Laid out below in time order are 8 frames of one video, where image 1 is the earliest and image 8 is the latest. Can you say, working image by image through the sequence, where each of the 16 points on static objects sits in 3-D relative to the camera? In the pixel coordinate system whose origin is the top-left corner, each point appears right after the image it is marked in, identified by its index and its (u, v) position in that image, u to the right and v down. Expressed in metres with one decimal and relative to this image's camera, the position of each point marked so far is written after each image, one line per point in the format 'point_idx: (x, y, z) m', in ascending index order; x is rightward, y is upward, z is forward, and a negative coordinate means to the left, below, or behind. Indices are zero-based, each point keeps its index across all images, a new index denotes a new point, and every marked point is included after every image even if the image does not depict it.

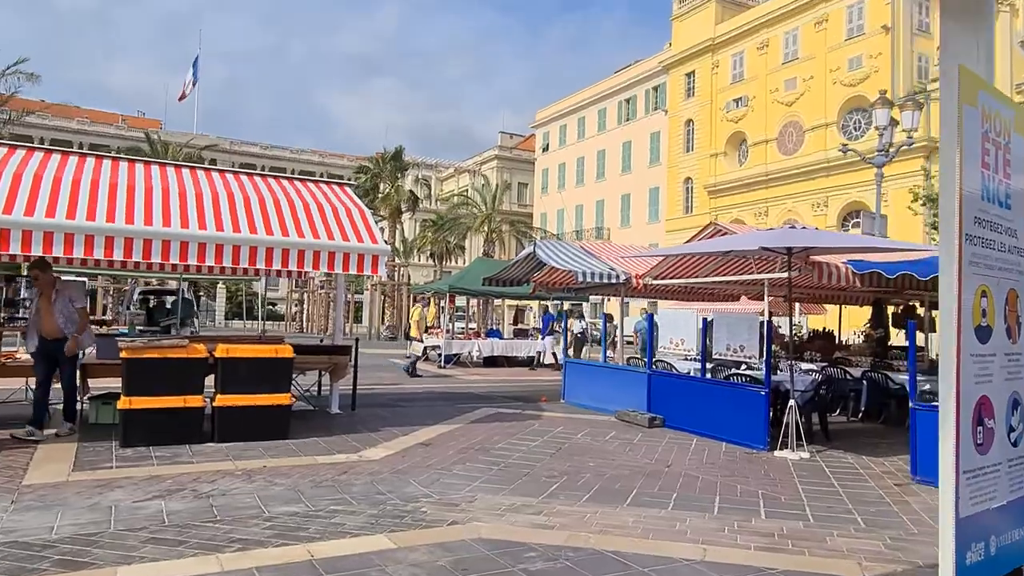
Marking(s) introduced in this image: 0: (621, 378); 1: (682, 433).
0: (+1.6, -1.4, +10.9) m
1: (+2.2, -1.9, +9.5) m
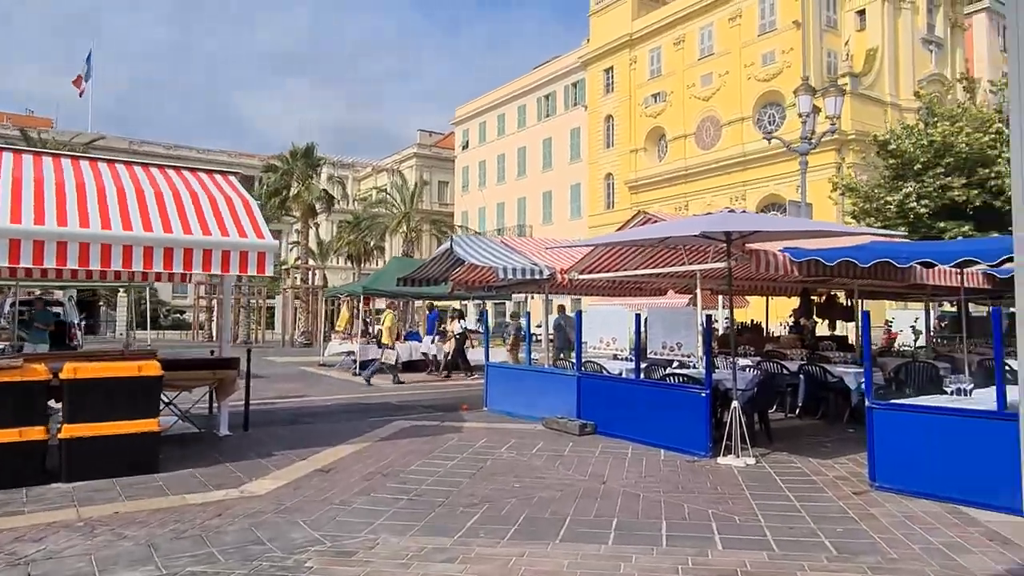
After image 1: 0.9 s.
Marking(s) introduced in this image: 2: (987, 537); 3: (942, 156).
0: (+0.5, -1.3, +10.0) m
1: (+1.2, -1.8, +8.7) m
2: (+3.1, -1.6, +4.8) m
3: (+10.4, +3.2, +17.8) m
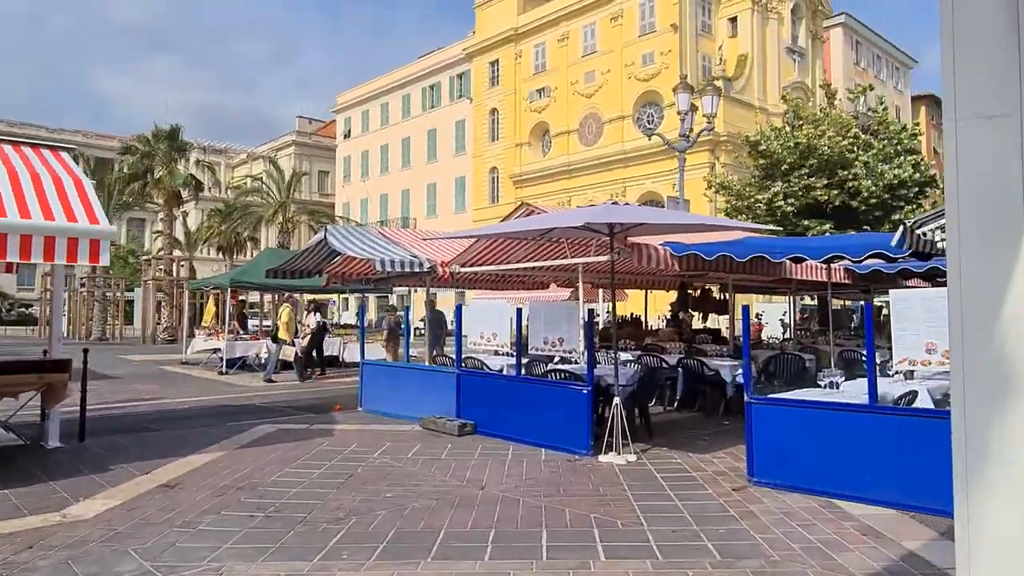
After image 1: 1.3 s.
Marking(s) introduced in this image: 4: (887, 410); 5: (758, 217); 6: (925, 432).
0: (-1.1, -1.2, +9.5) m
1: (-0.2, -1.7, +8.3) m
2: (+2.3, -1.6, +4.8) m
3: (+7.5, +3.3, +18.7) m
4: (+2.8, -0.9, +5.4) m
5: (+6.4, +1.8, +19.0) m
6: (+2.9, -1.0, +5.2) m
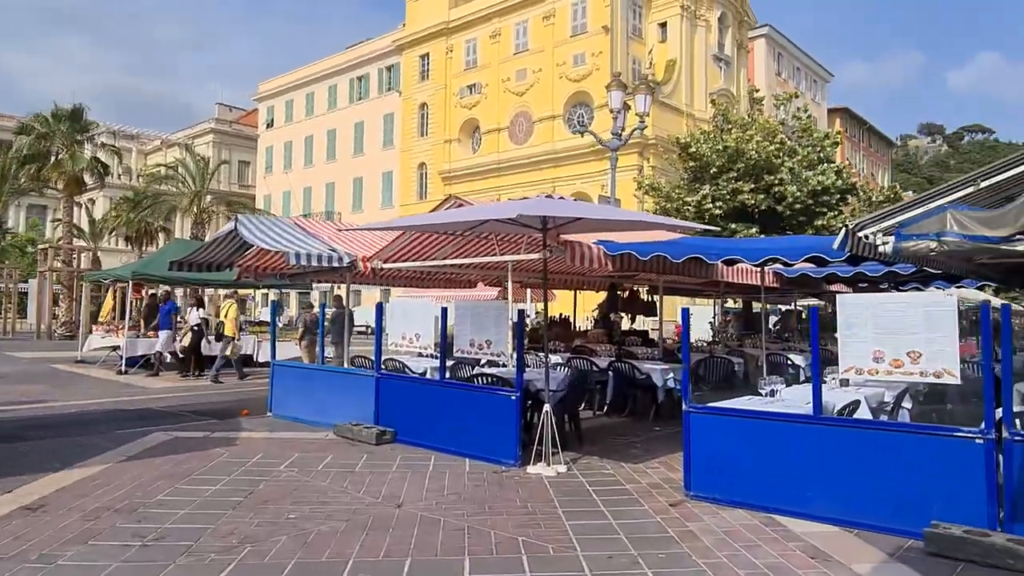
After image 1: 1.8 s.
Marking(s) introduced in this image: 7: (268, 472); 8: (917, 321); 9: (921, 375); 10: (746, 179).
0: (-2.0, -1.2, +8.9) m
1: (-1.0, -1.7, +7.7) m
2: (+1.8, -1.6, +4.5) m
3: (+5.7, +3.3, +18.8) m
4: (+2.2, -0.9, +5.1) m
5: (+4.5, +1.8, +19.0) m
6: (+2.4, -1.1, +5.0) m
7: (-2.2, -1.7, +6.6) m
8: (+2.6, -0.2, +4.8) m
9: (+2.6, -0.6, +4.7) m
10: (+6.0, +2.8, +18.7) m
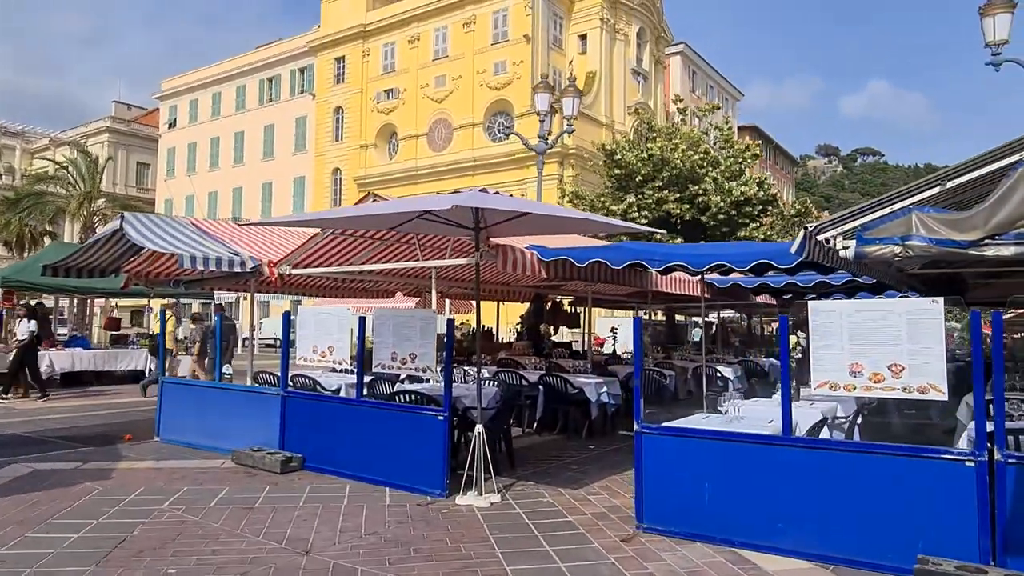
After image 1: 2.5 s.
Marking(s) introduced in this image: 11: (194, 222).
0: (-2.9, -1.2, +7.8) m
1: (-1.7, -1.8, +6.8) m
2: (+1.5, -1.7, +3.9) m
3: (+3.7, +3.0, +18.6) m
4: (+1.8, -1.0, +4.6) m
5: (+2.5, +1.5, +18.7) m
6: (+2.0, -1.1, +4.4) m
7: (-2.8, -1.7, +5.5) m
8: (+2.3, -0.2, +4.3) m
9: (+2.3, -0.6, +4.3) m
10: (+4.0, +2.5, +18.5) m
11: (-4.4, +0.9, +10.2) m
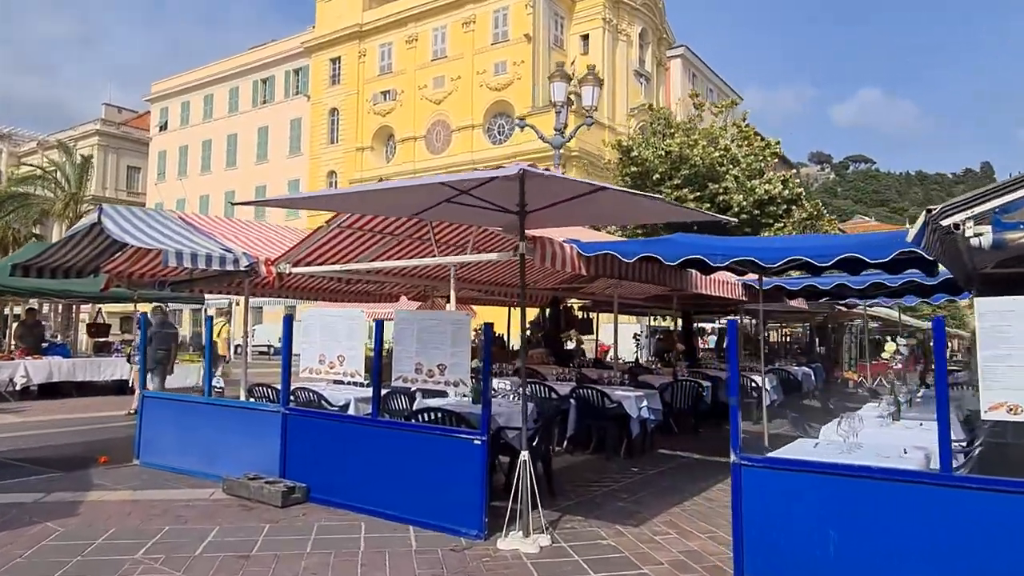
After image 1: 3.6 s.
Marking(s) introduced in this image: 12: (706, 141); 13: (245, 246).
0: (-2.5, -1.2, +6.7) m
1: (-1.3, -1.8, +5.7) m
2: (+1.9, -1.6, +2.9) m
3: (+4.0, +2.9, +17.6) m
4: (+2.2, -0.9, +3.5) m
5: (+2.8, +1.4, +17.7) m
6: (+2.4, -1.1, +3.4) m
7: (-2.4, -1.7, +4.4) m
8: (+2.6, -0.2, +3.2) m
9: (+2.7, -0.6, +3.2) m
10: (+4.2, +2.4, +17.5) m
11: (-4.1, +0.9, +9.1) m
12: (+4.8, +3.6, +18.1) m
13: (-3.2, +0.5, +8.7) m
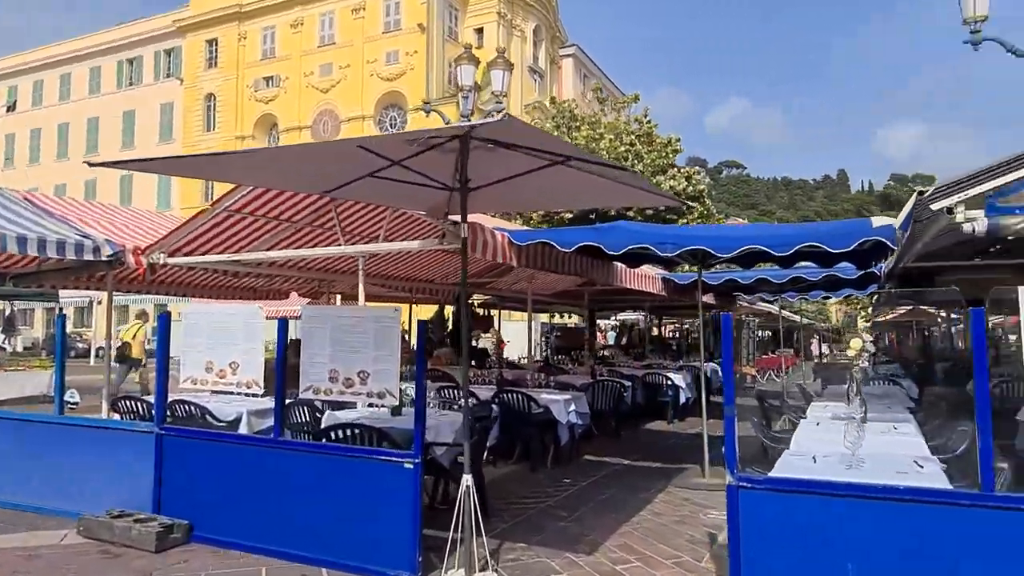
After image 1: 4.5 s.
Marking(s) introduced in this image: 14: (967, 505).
0: (-3.1, -1.2, +5.4) m
1: (-1.8, -1.7, +4.6) m
2: (+1.8, -1.6, +2.3) m
3: (+1.6, +3.0, +17.2) m
4: (+2.1, -0.9, +3.0) m
5: (+0.5, +1.5, +17.1) m
6: (+2.3, -1.0, +2.9) m
7: (-2.6, -1.6, +3.2) m
8: (+2.5, -0.2, +2.8) m
9: (+2.6, -0.5, +2.8) m
10: (+1.9, +2.5, +17.2) m
11: (-5.0, +1.0, +7.6) m
12: (+2.4, +3.7, +17.8) m
13: (-4.0, +0.6, +7.3) m
14: (+1.9, -0.9, +3.1) m
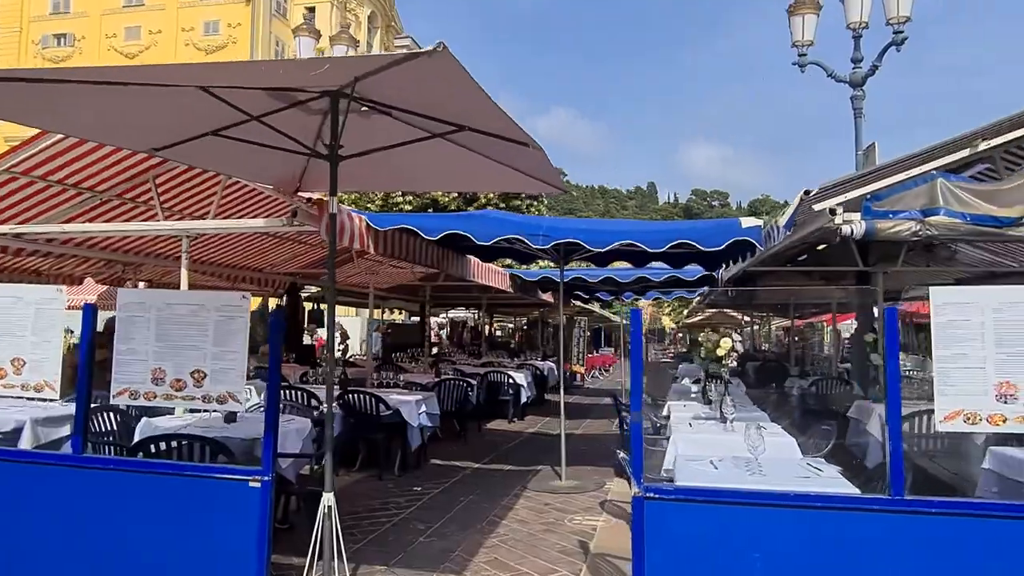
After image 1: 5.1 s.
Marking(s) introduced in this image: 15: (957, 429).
0: (-3.9, -1.0, +4.1) m
1: (-2.5, -1.6, +3.6) m
2: (+1.6, -1.6, +2.2) m
3: (-2.0, +3.1, +16.7) m
4: (+1.6, -0.9, +3.0) m
5: (-3.2, +1.6, +16.2) m
6: (+1.9, -1.0, +2.9) m
7: (-3.0, -1.5, +2.0) m
8: (+2.2, -0.2, +2.9) m
9: (+2.2, -0.5, +2.9) m
10: (-1.8, +2.6, +16.7) m
11: (-6.3, +1.2, +5.7) m
12: (-1.4, +3.8, +17.4) m
13: (-5.2, +0.8, +5.7) m
14: (+1.4, -0.9, +3.0) m
15: (+1.8, -0.6, +3.0) m
